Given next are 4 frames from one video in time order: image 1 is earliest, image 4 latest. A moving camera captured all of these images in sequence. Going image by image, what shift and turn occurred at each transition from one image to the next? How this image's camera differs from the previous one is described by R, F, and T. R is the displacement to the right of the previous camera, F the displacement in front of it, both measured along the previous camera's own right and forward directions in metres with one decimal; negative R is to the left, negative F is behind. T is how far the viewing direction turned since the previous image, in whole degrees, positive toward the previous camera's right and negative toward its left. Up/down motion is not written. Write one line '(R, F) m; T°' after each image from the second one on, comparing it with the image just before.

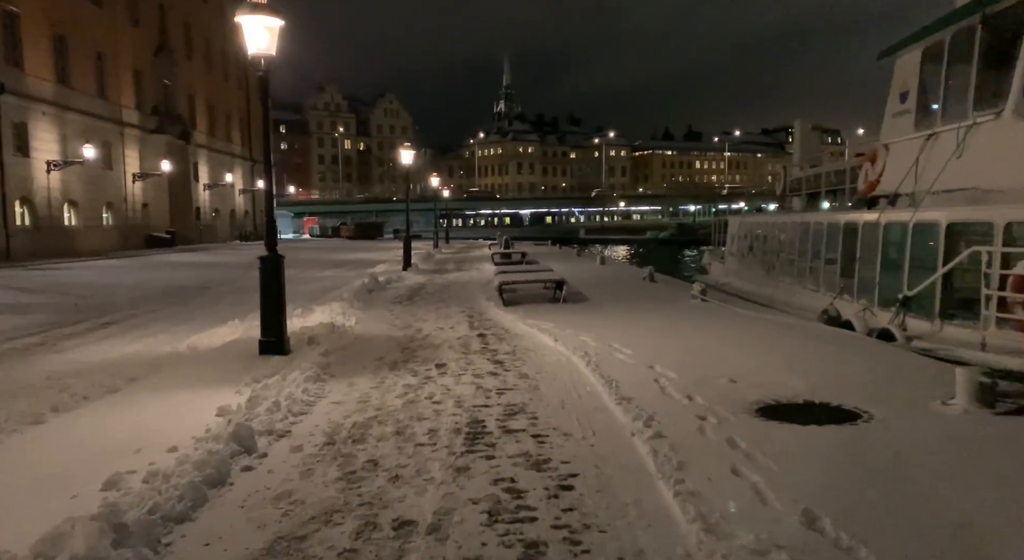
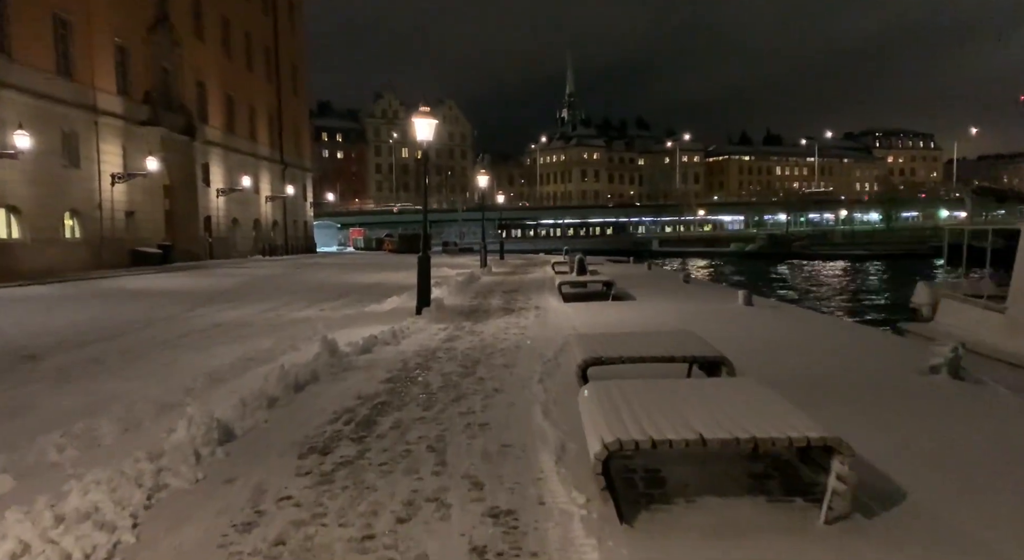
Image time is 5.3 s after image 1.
(-0.5, +9.7) m; -5°
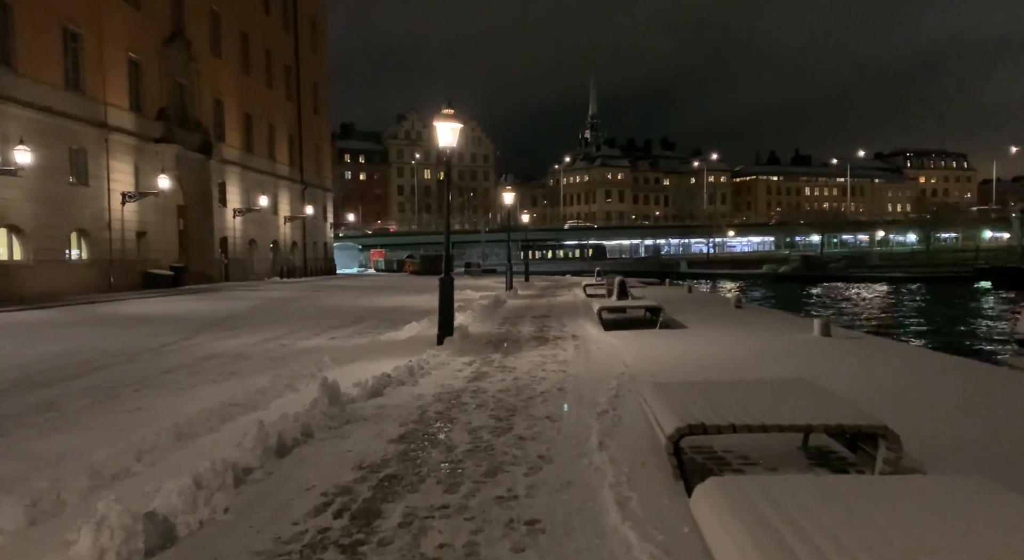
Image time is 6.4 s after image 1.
(-0.3, +2.0) m; -2°
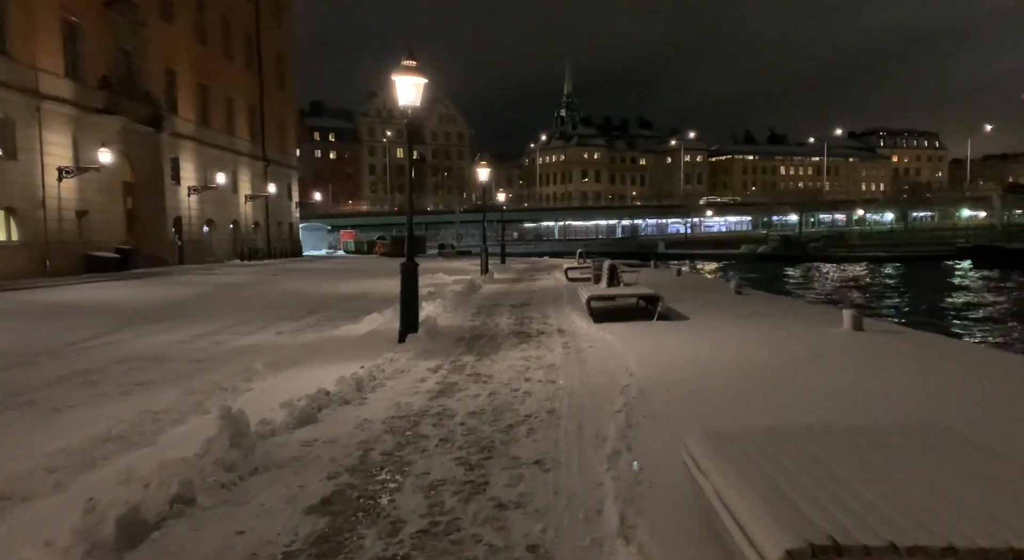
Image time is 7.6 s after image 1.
(0.0, +2.2) m; +2°
